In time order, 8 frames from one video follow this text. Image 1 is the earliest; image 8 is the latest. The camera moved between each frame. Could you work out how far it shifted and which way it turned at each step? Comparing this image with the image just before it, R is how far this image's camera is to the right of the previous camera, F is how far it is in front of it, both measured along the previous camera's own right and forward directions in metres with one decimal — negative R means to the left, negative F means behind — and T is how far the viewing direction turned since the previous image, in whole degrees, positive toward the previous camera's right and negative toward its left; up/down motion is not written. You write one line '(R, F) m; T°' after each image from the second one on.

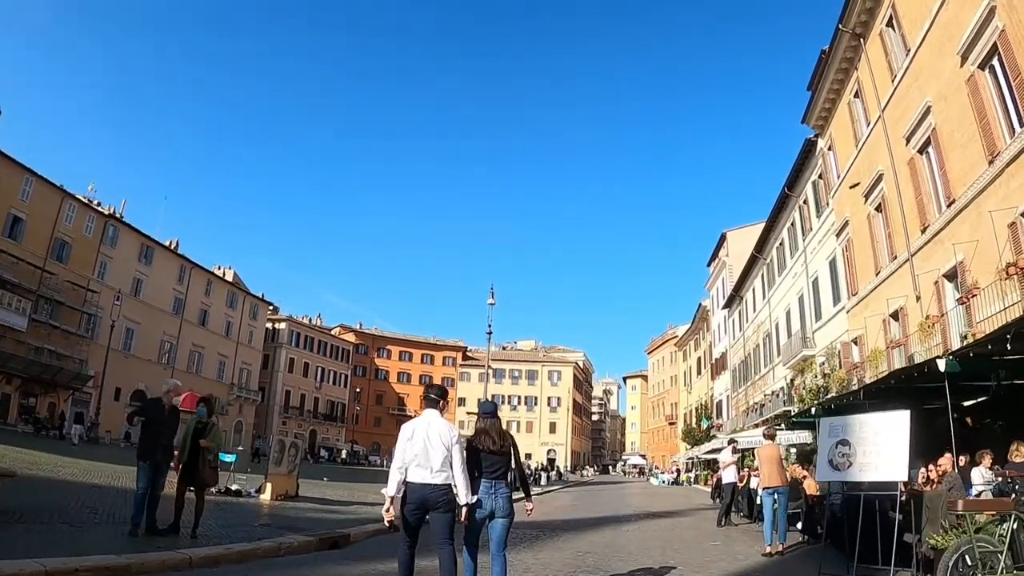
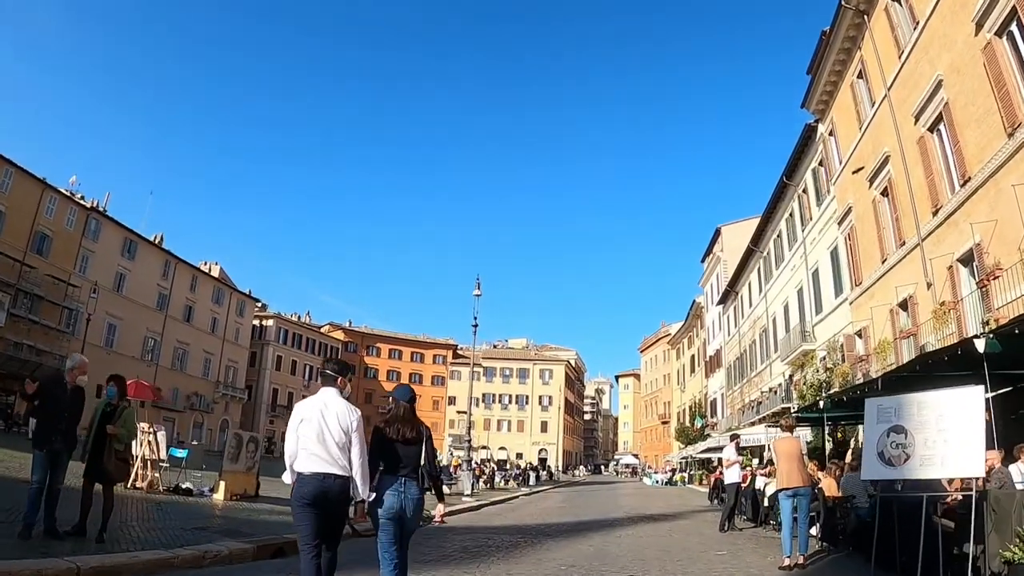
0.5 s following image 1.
(+0.2, +1.3) m; +1°
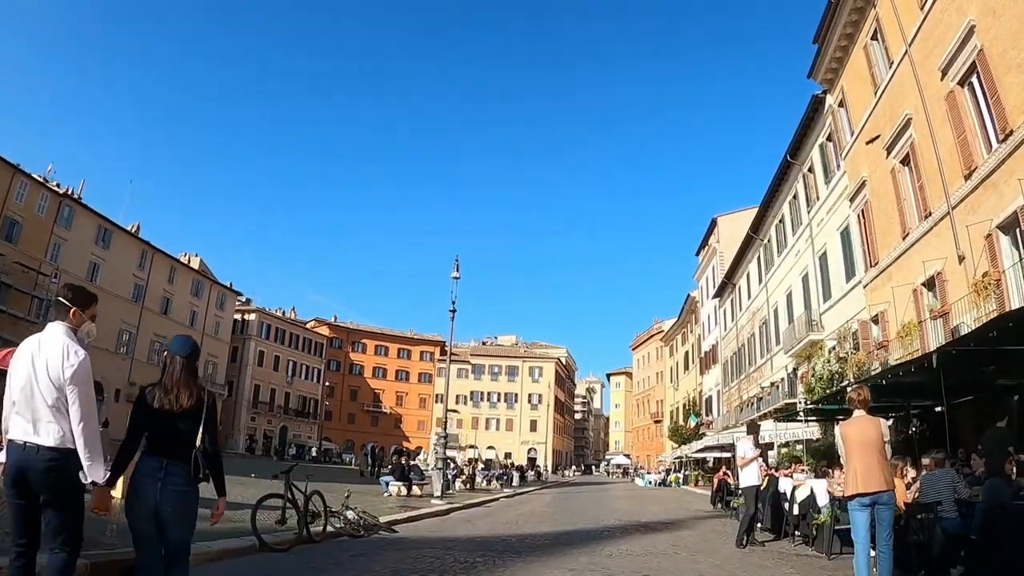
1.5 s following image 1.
(+0.4, +2.3) m; +1°
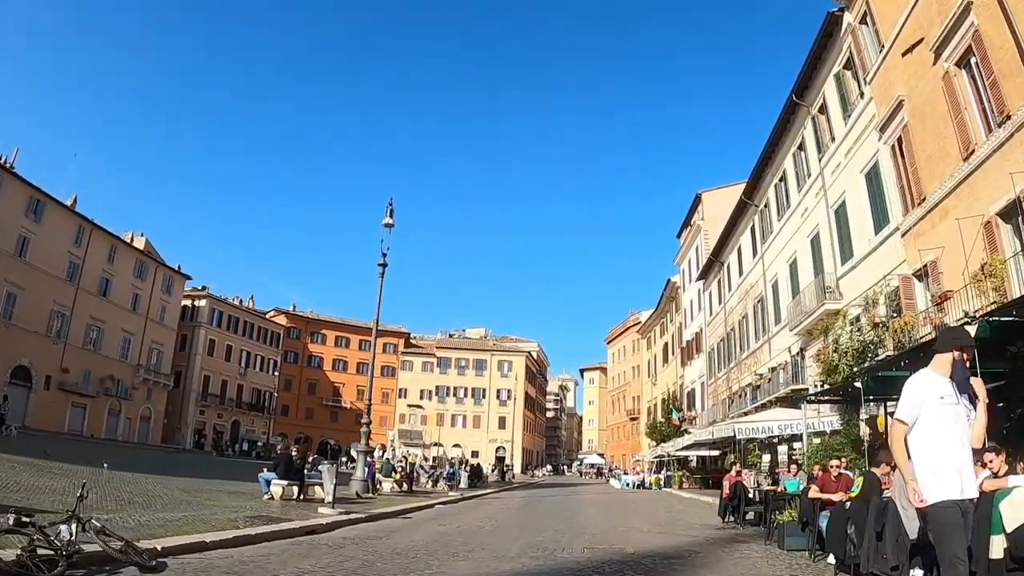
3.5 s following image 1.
(+0.8, +4.9) m; +2°
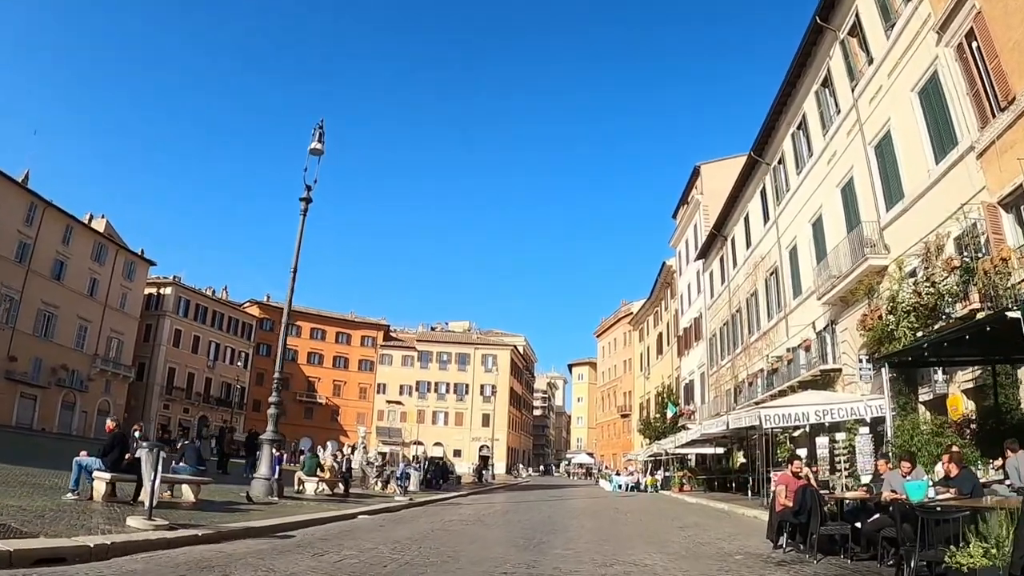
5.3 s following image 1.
(+0.6, +4.3) m; +1°
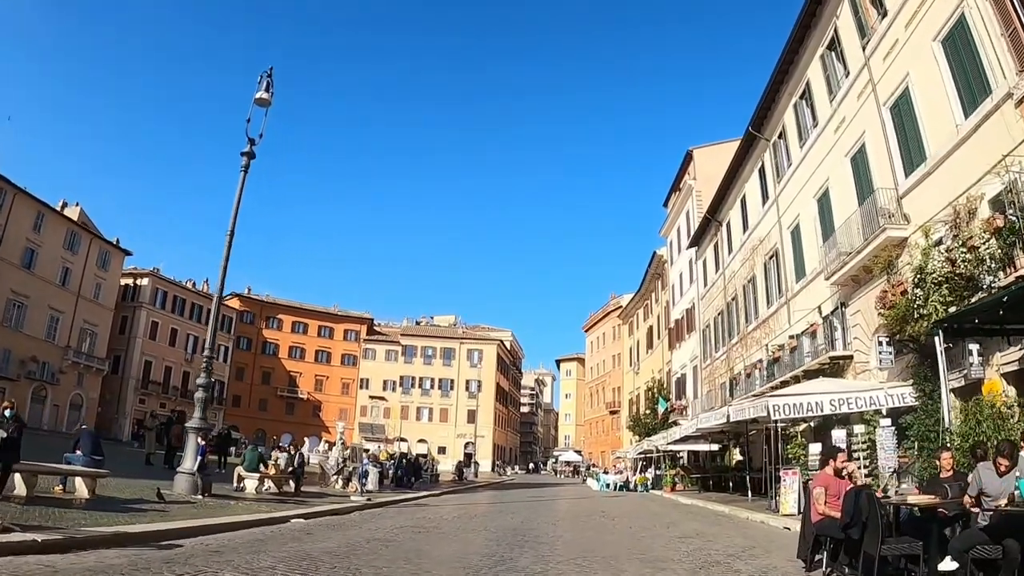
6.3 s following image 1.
(+0.3, +1.9) m; +1°
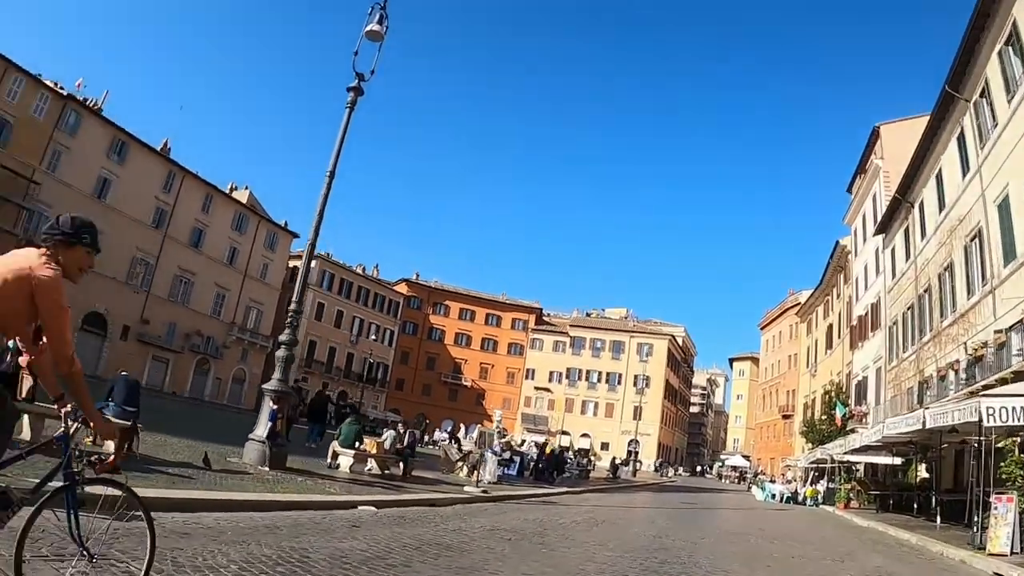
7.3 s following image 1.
(+0.6, +1.9) m; -13°
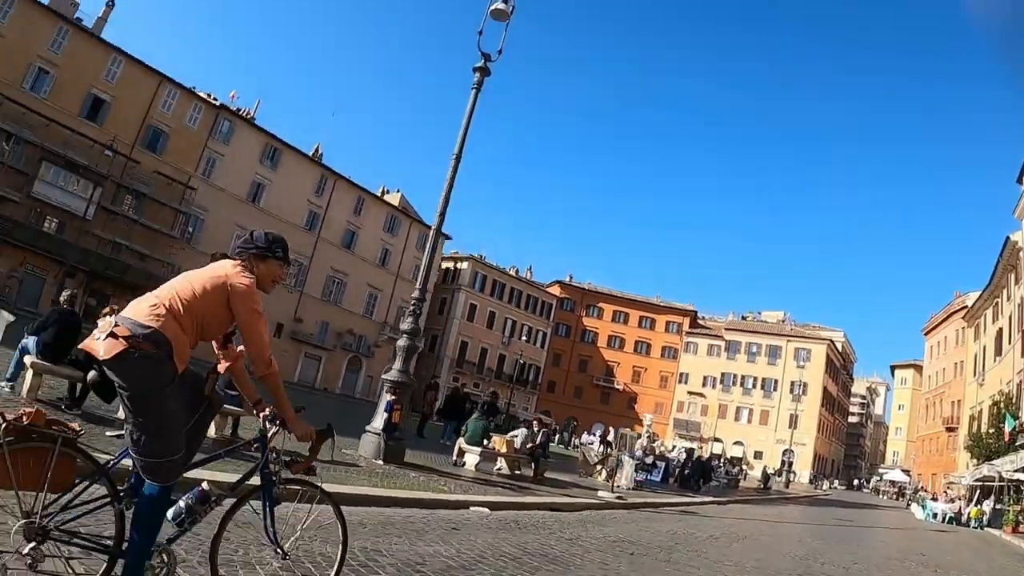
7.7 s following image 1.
(+0.3, +0.4) m; -12°
